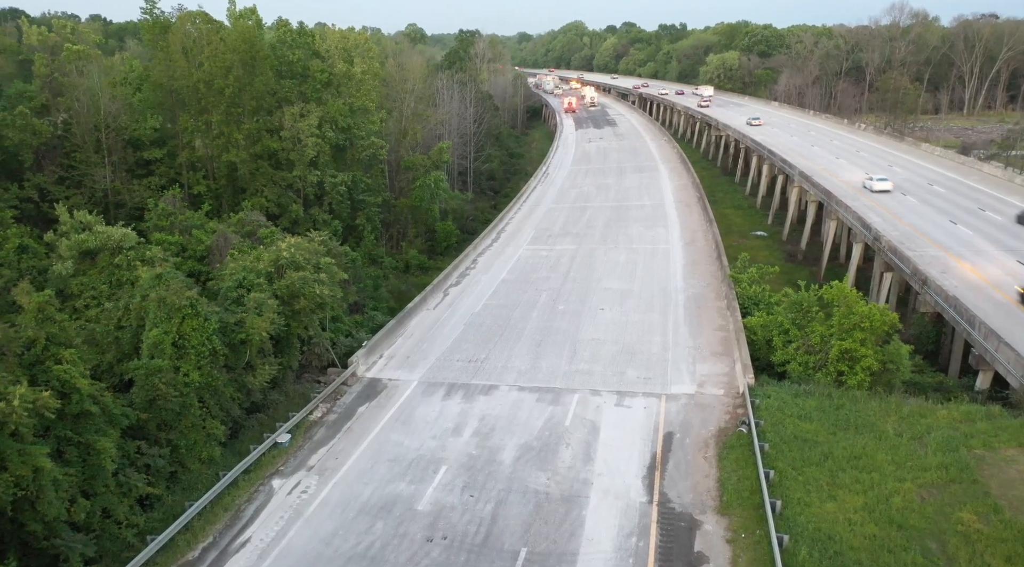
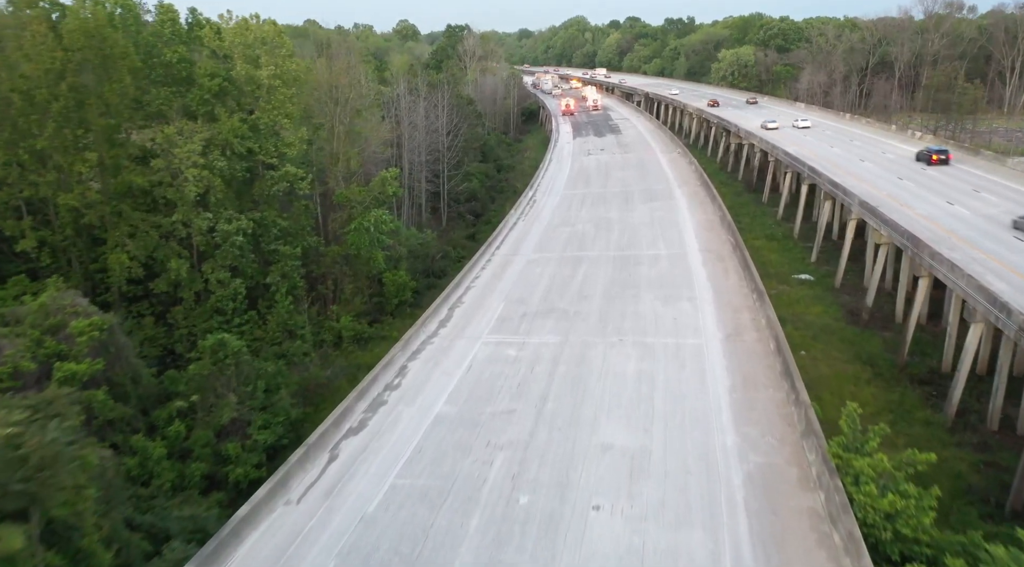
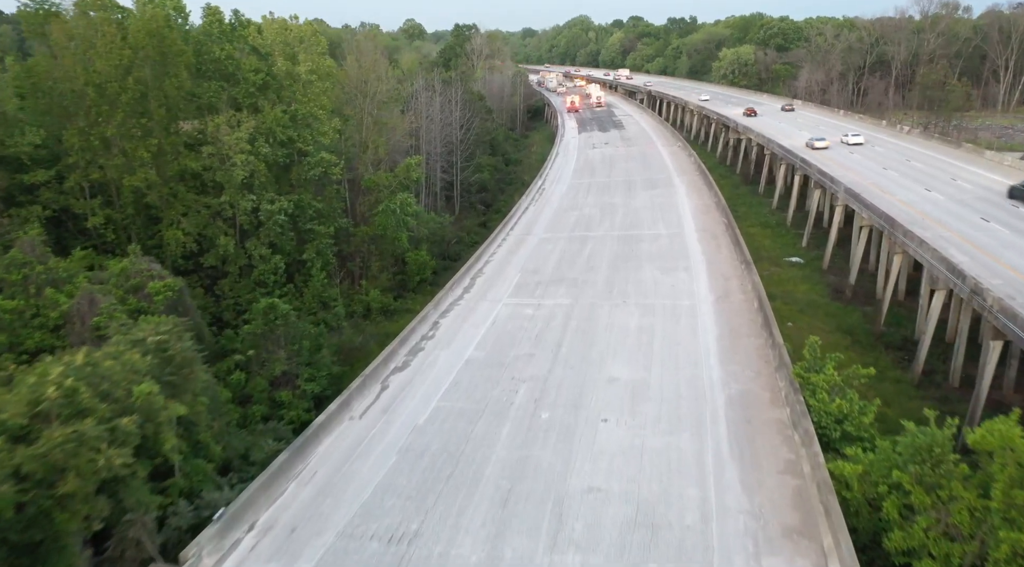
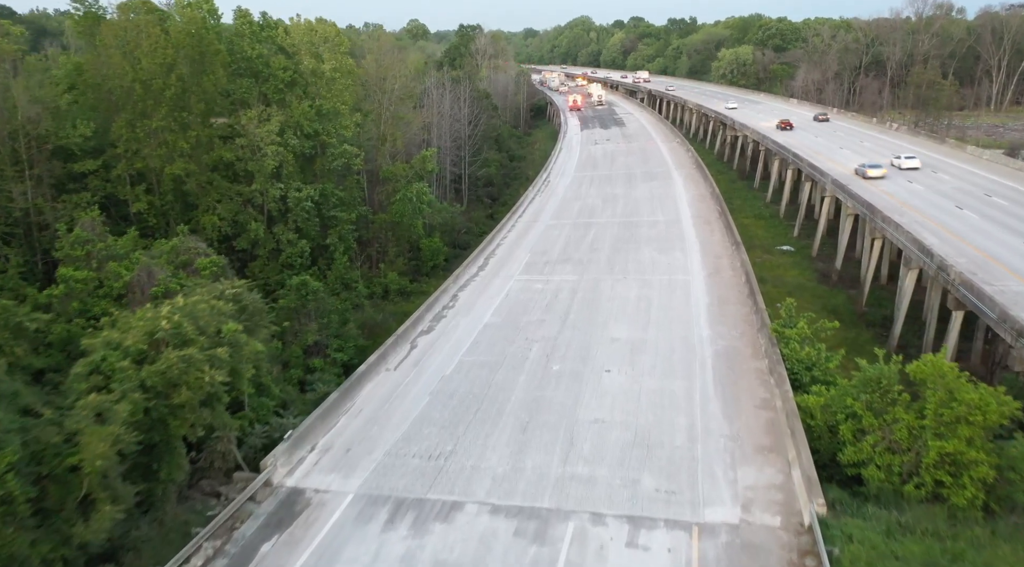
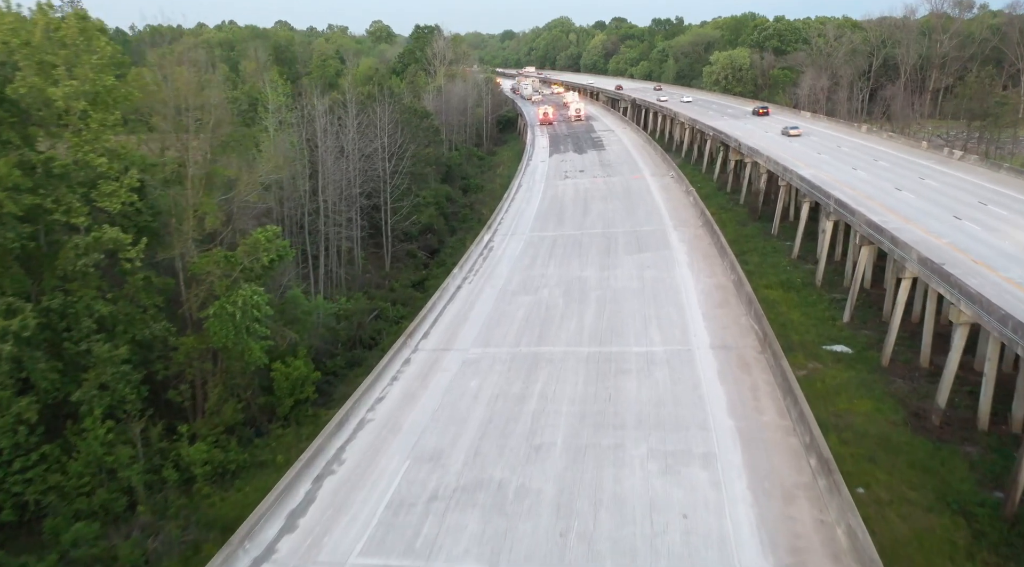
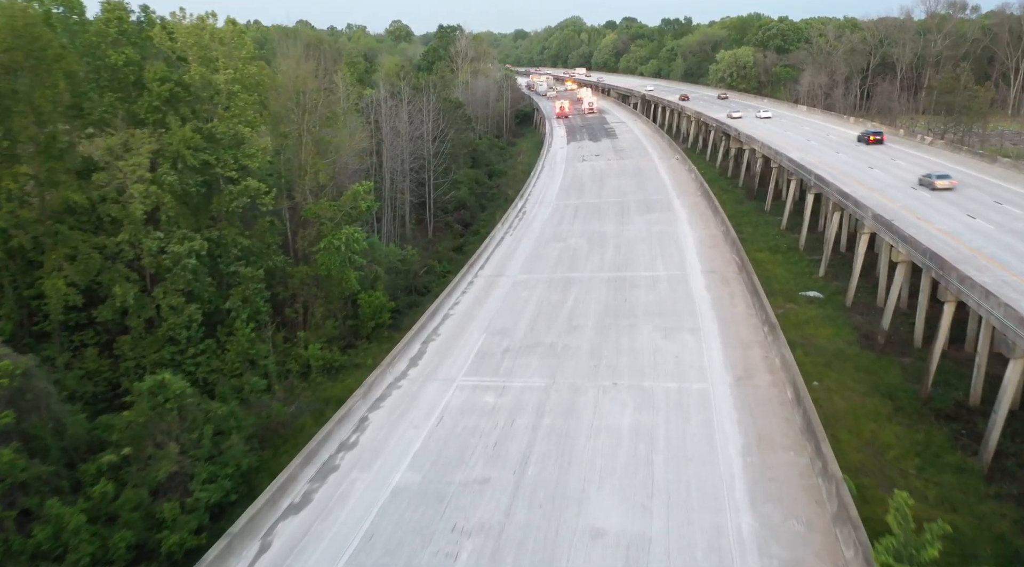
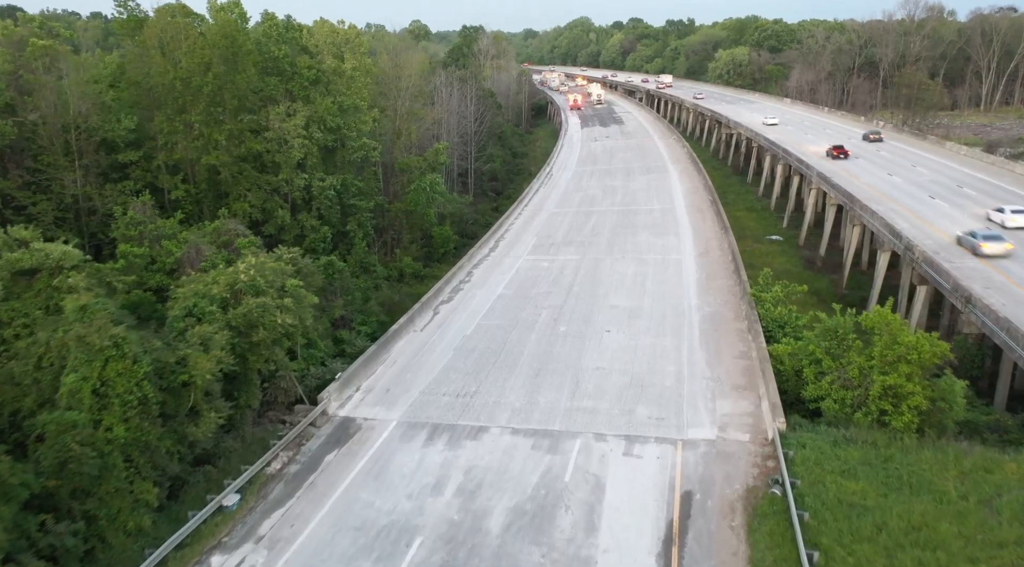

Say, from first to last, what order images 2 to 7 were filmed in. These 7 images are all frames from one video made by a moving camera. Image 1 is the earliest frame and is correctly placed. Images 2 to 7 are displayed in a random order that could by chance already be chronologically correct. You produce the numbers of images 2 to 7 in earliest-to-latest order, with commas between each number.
7, 4, 3, 2, 6, 5
